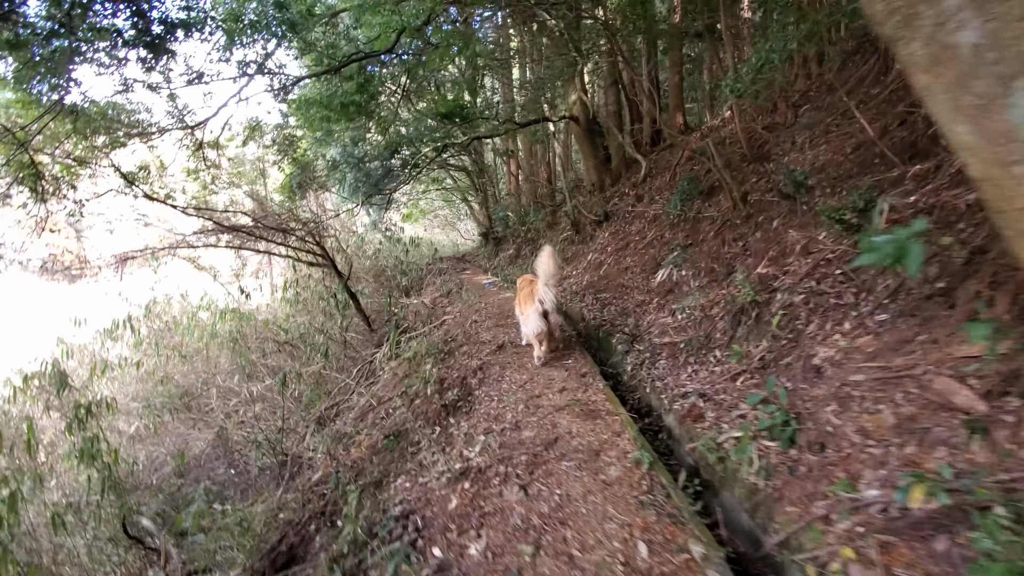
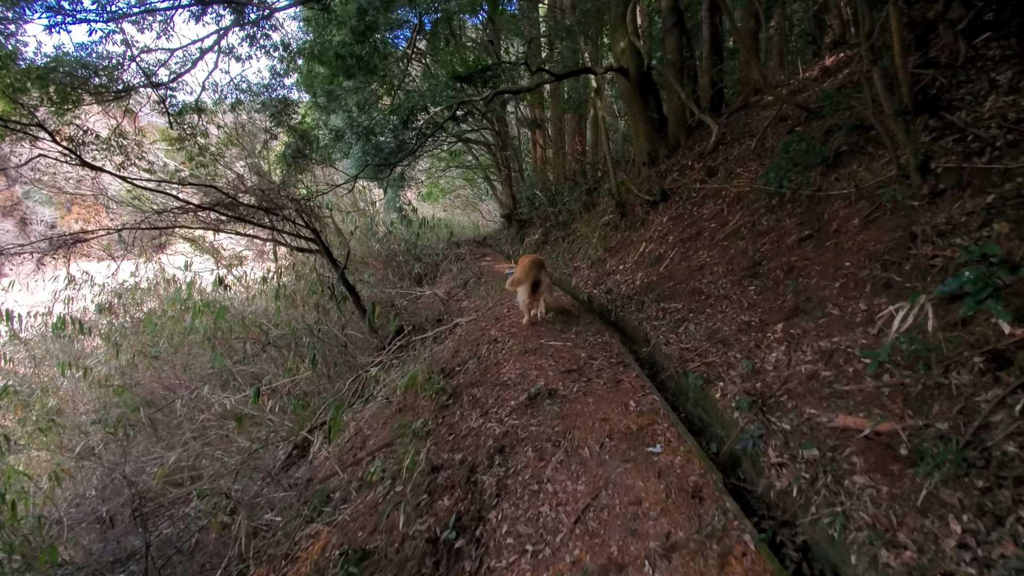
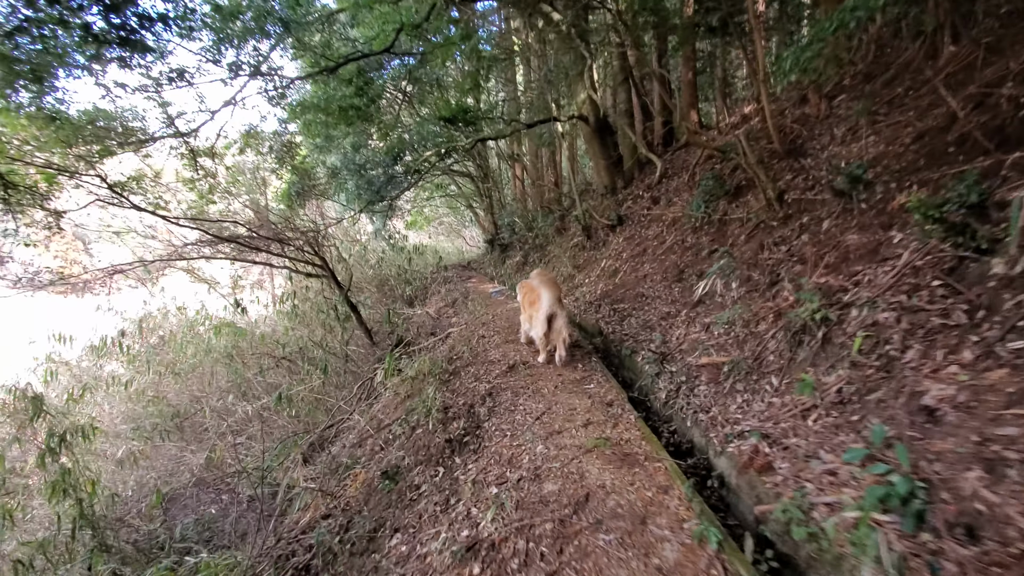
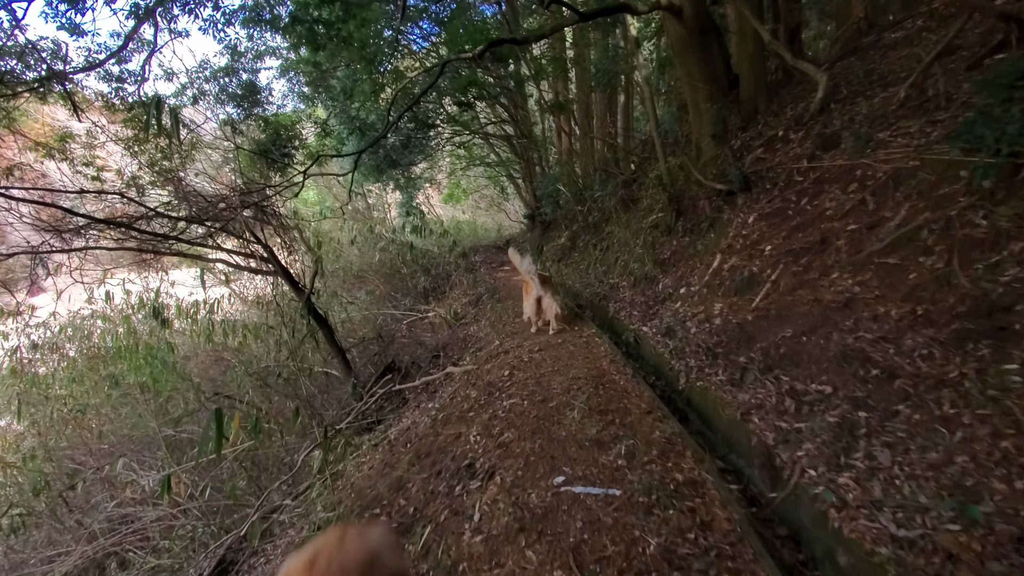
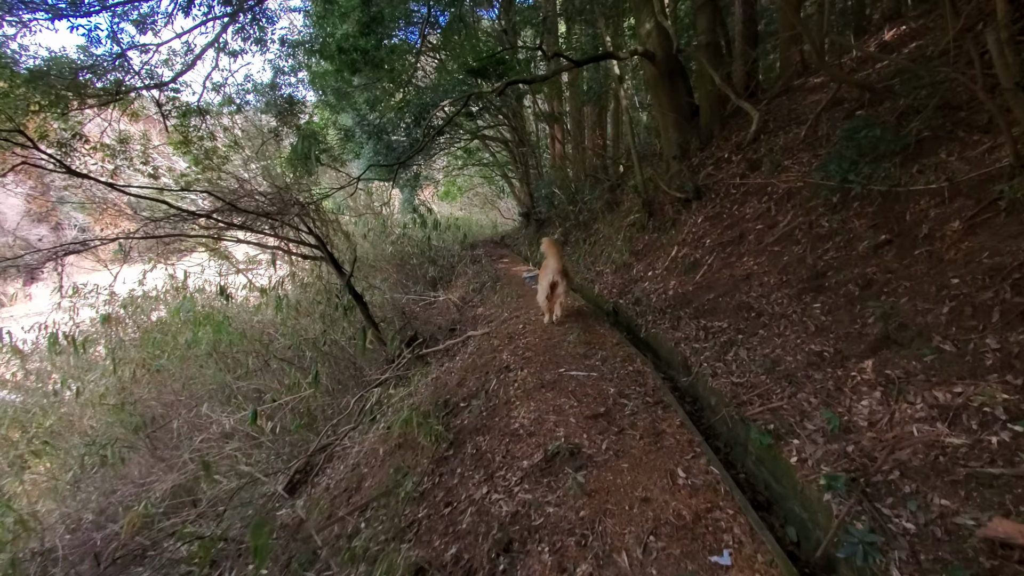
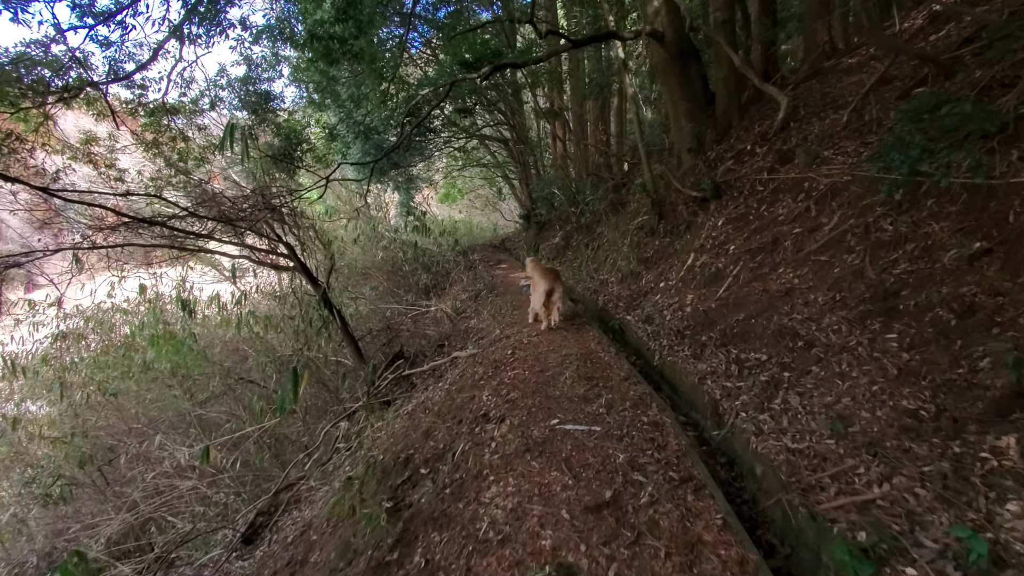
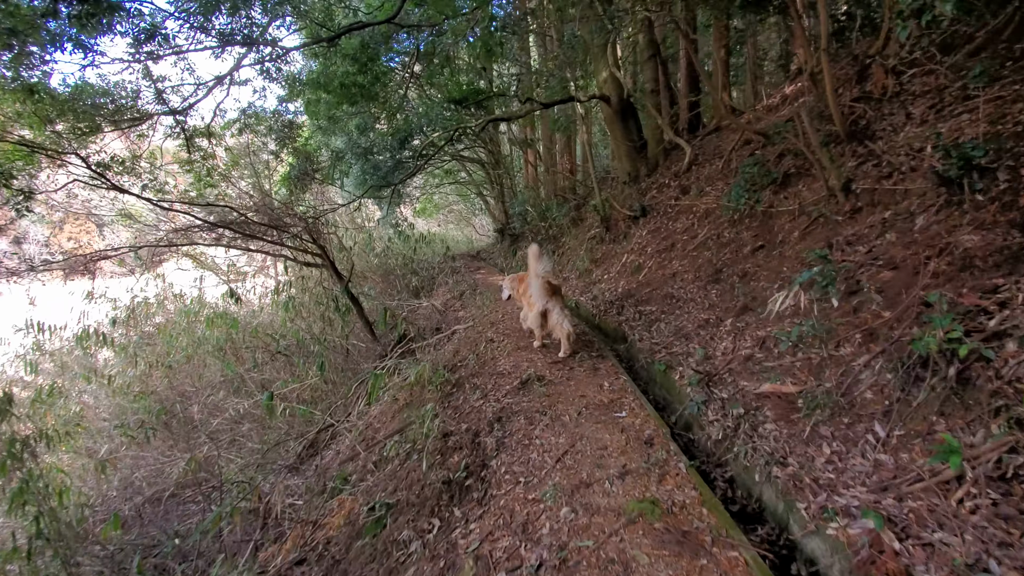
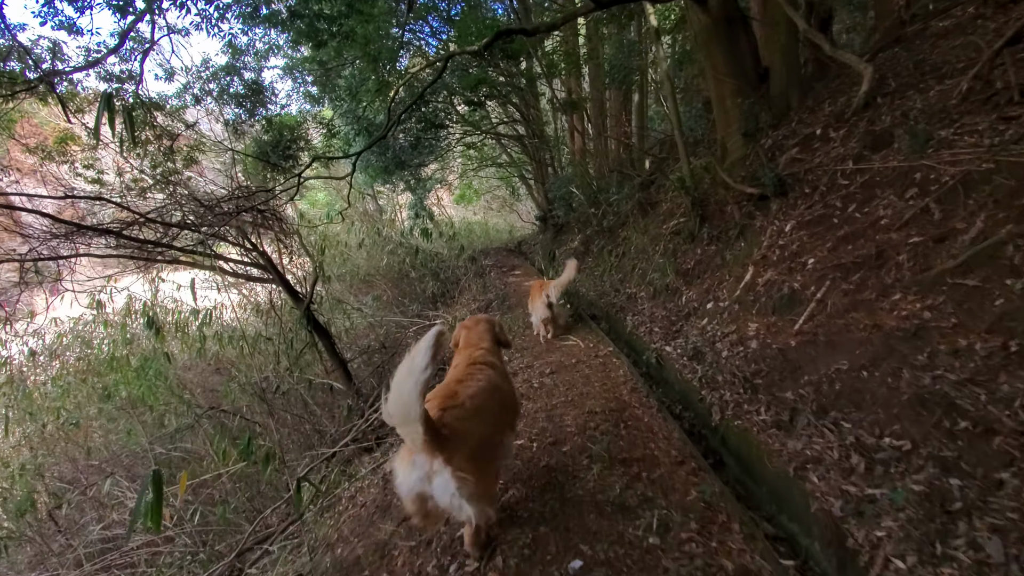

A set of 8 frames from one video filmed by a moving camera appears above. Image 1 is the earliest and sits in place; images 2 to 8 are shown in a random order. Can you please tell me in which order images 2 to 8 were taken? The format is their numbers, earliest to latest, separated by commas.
3, 7, 2, 5, 6, 4, 8
